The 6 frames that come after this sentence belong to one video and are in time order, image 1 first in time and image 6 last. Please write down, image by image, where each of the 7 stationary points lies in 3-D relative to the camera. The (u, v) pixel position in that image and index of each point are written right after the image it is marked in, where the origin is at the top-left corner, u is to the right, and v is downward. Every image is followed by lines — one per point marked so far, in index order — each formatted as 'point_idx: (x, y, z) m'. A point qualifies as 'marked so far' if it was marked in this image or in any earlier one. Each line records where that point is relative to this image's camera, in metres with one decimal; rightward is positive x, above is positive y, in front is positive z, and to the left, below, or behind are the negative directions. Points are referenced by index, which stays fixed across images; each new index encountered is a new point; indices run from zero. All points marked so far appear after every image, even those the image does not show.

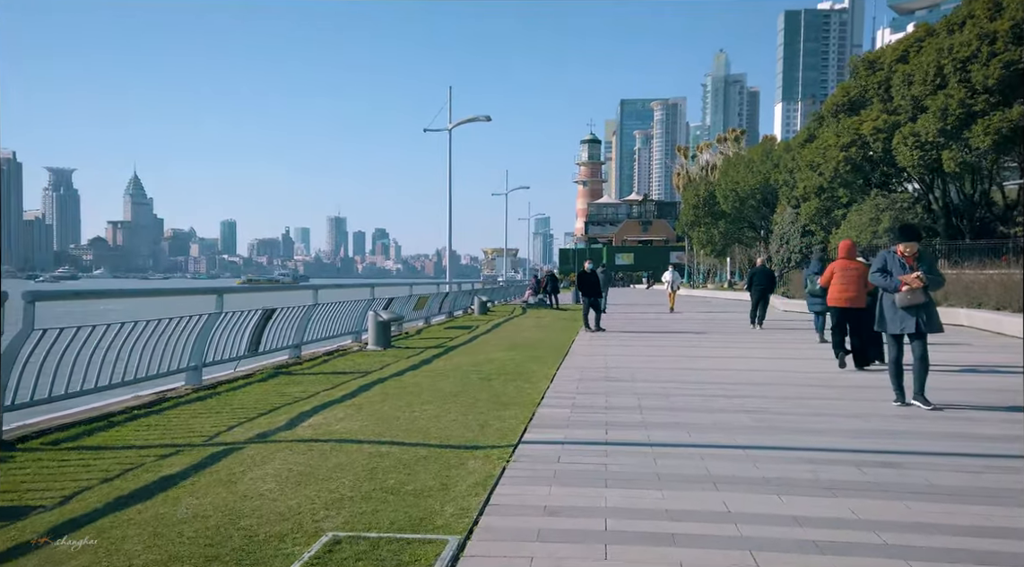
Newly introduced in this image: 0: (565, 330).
0: (+1.0, -0.9, +19.7) m
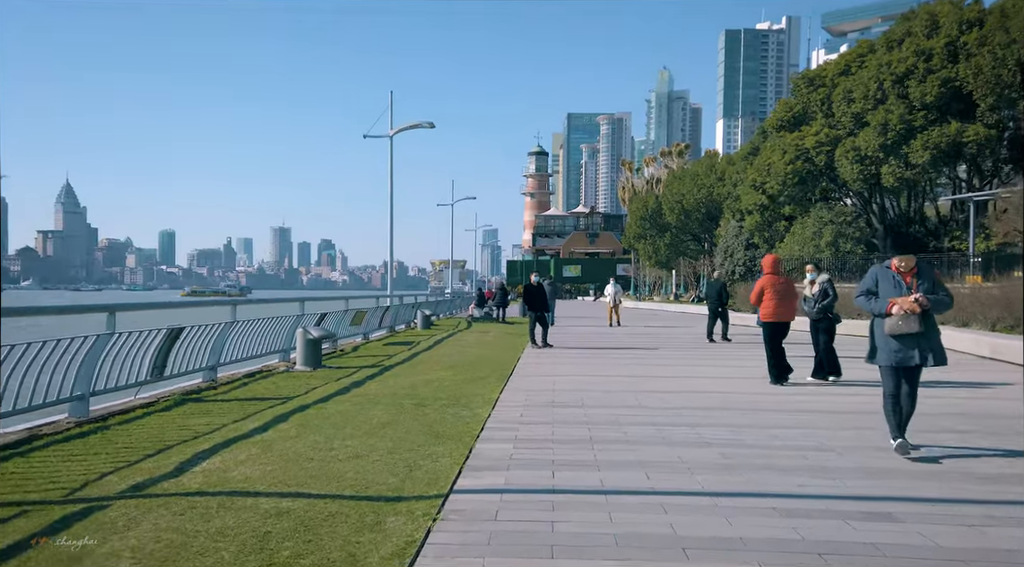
0: (0.0, -1.2, +18.9) m
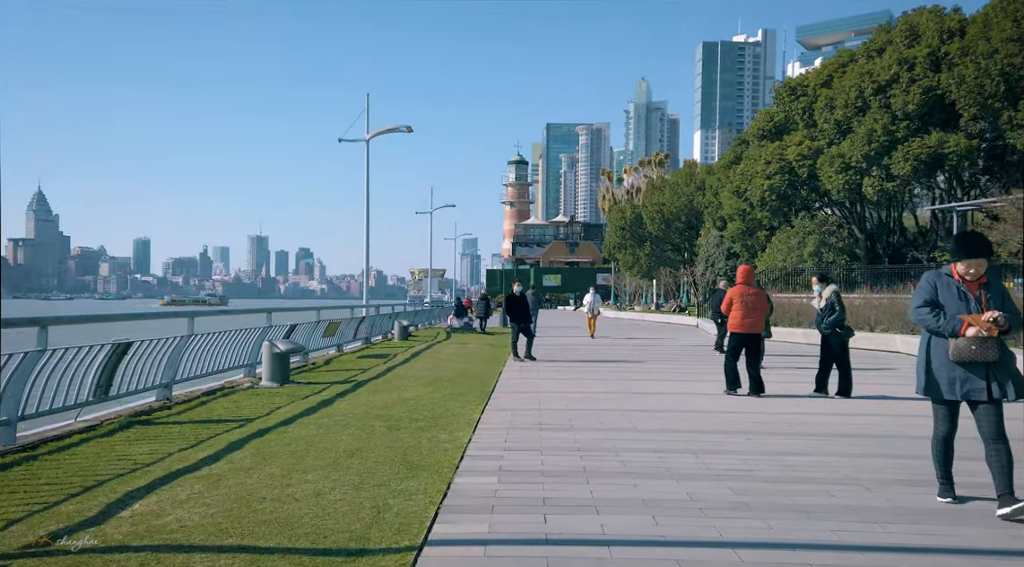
0: (-0.4, -1.3, +18.2) m
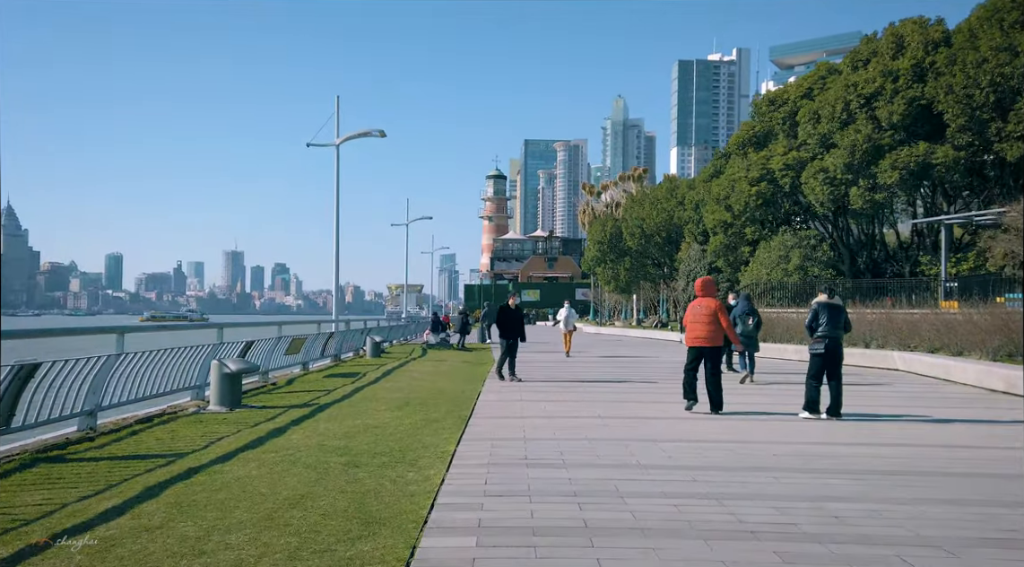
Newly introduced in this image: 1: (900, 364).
0: (-0.7, -1.6, +17.1) m
1: (+7.4, -1.6, +19.7) m
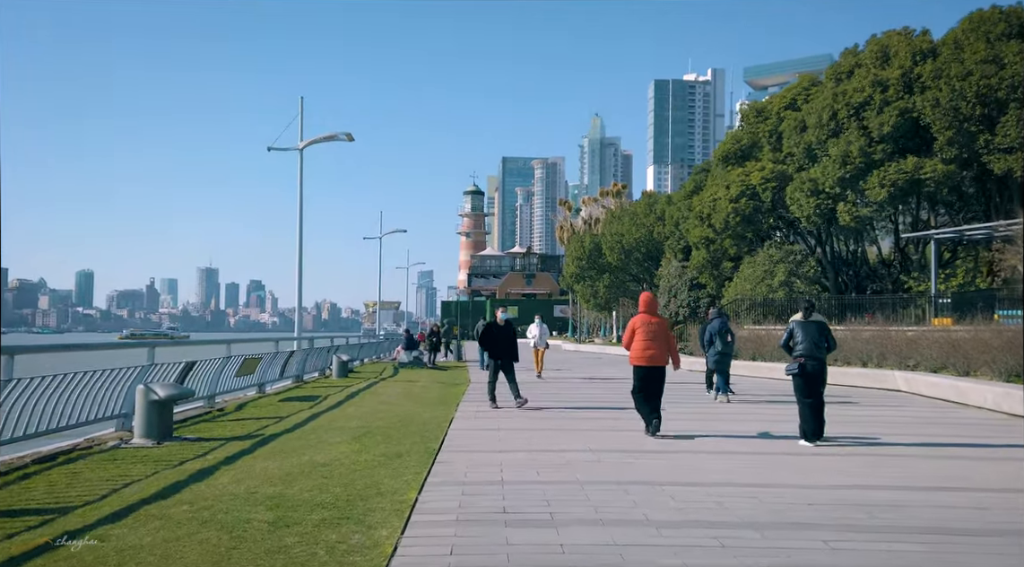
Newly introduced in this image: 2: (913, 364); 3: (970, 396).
0: (-1.1, -1.8, +15.8) m
1: (+7.0, -1.8, +18.6) m
2: (+7.4, -1.5, +19.2) m
3: (+7.0, -1.7, +15.8) m
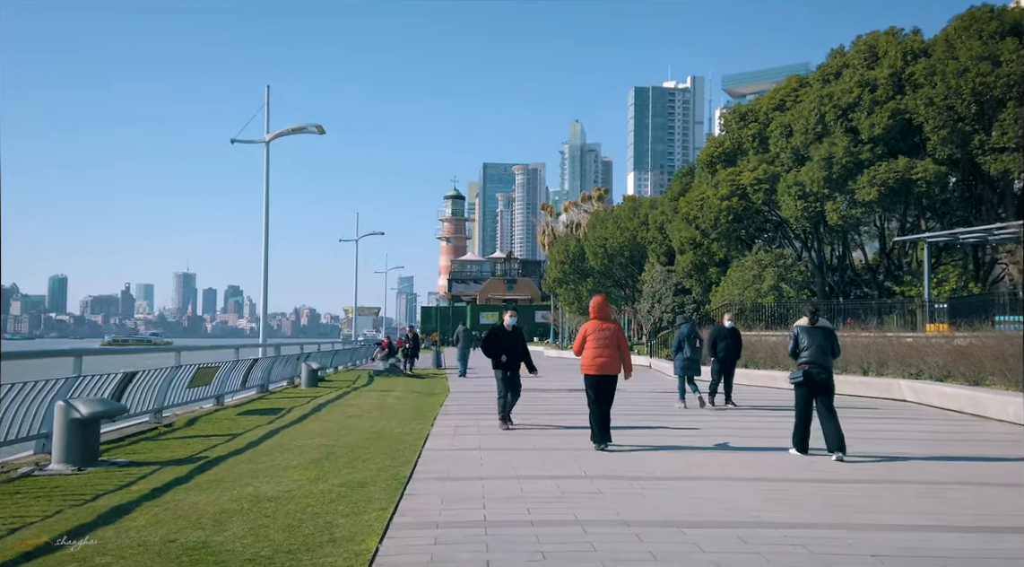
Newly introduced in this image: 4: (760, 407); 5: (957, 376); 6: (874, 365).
0: (-1.3, -1.8, +14.7) m
1: (+6.7, -1.9, +17.6) m
2: (+7.1, -1.5, +18.2) m
3: (+6.7, -1.8, +14.9) m
4: (+4.7, -2.3, +19.7) m
5: (+7.2, -1.5, +16.8) m
6: (+6.9, -1.6, +19.9) m
